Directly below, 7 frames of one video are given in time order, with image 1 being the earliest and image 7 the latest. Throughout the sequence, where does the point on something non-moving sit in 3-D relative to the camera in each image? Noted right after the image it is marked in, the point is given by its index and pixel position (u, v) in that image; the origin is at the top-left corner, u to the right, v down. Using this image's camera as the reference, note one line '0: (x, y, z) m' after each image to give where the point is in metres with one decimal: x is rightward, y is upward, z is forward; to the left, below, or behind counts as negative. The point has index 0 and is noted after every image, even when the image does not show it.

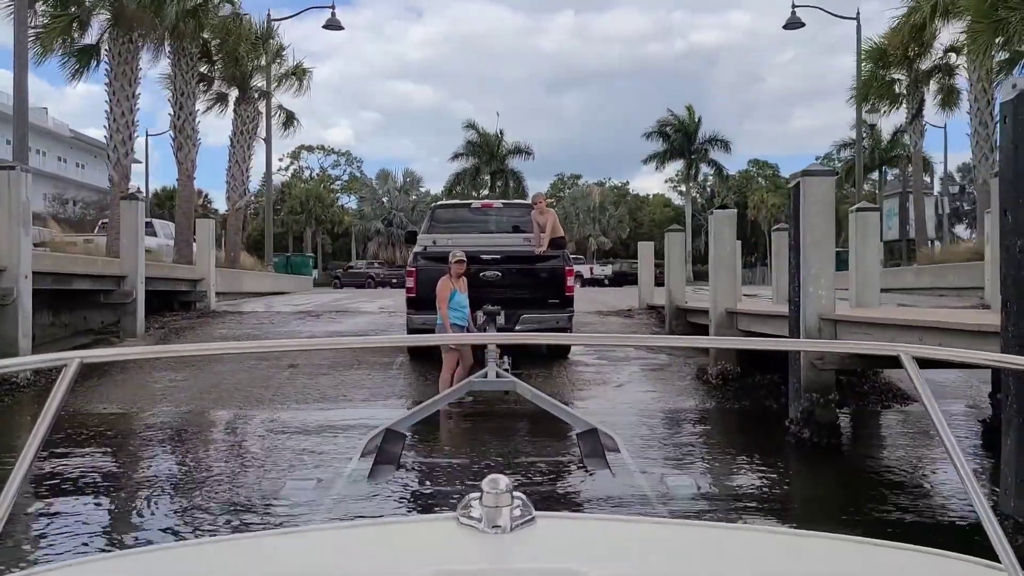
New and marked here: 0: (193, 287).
0: (-6.0, 0.0, +14.9) m
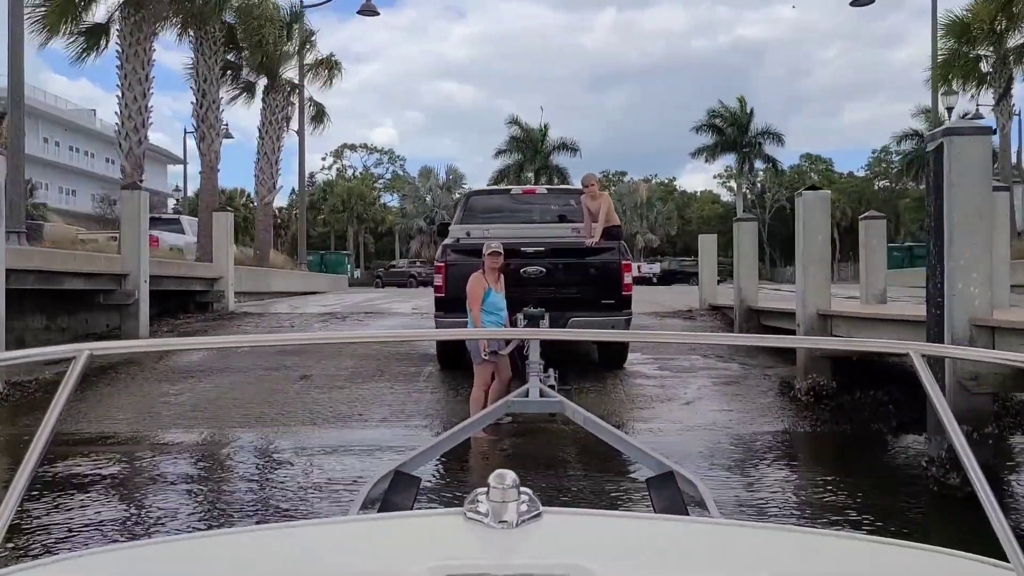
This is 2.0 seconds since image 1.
0: (-5.3, 0.0, +13.8) m
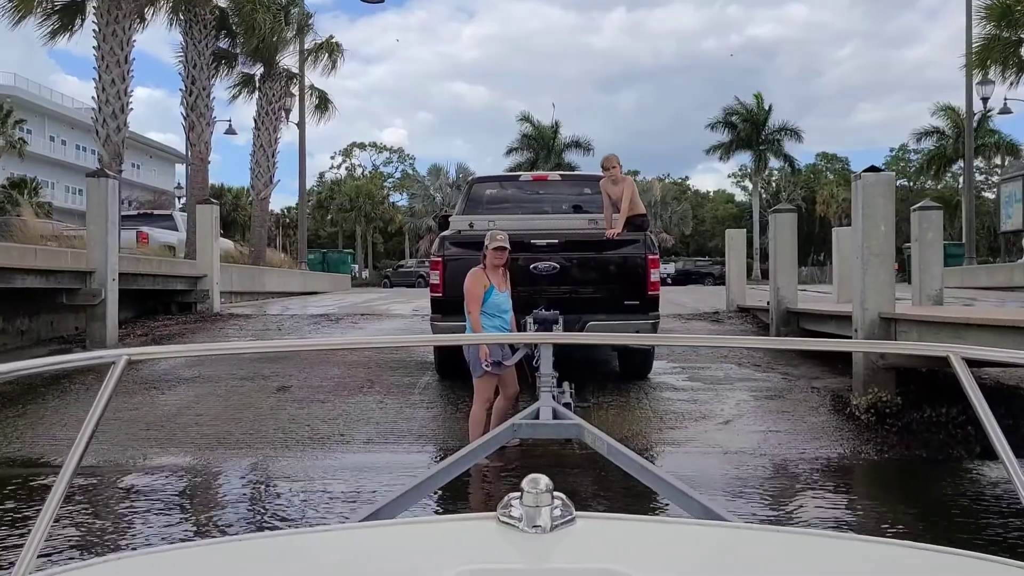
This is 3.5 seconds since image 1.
0: (-5.1, 0.0, +12.7) m
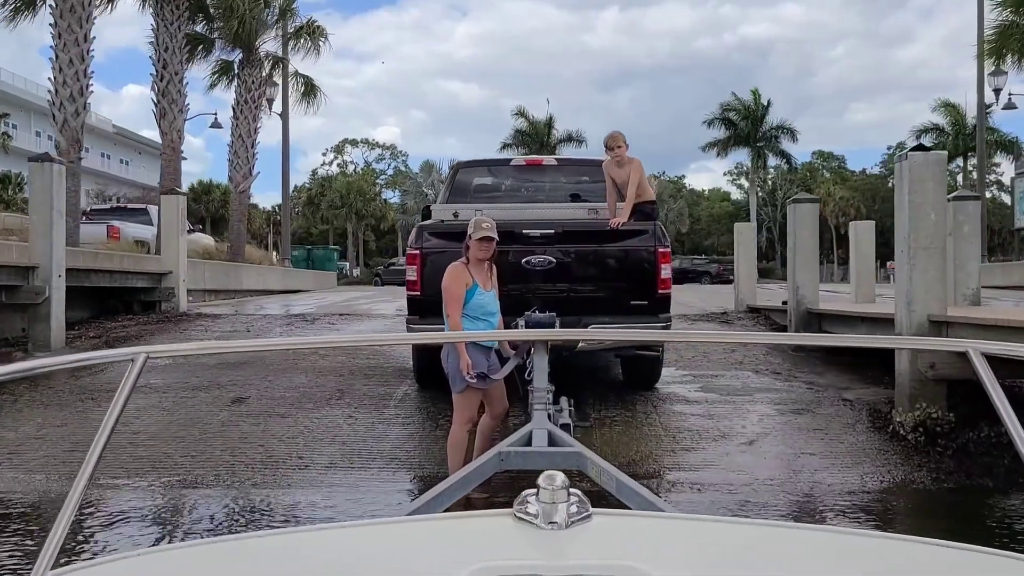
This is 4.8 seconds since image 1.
0: (-5.2, +0.1, +11.7) m
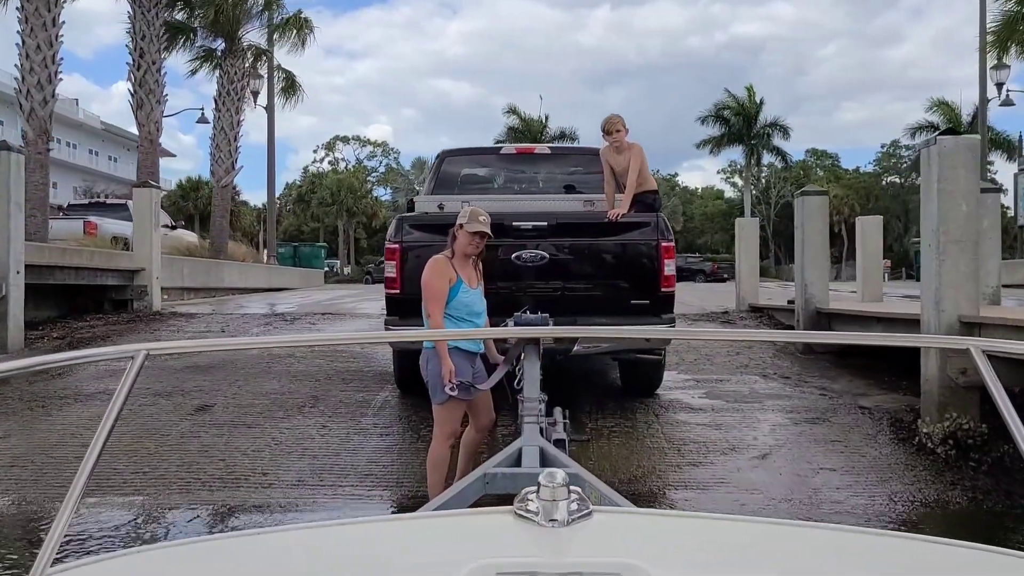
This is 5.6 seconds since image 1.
0: (-5.4, +0.1, +11.1) m
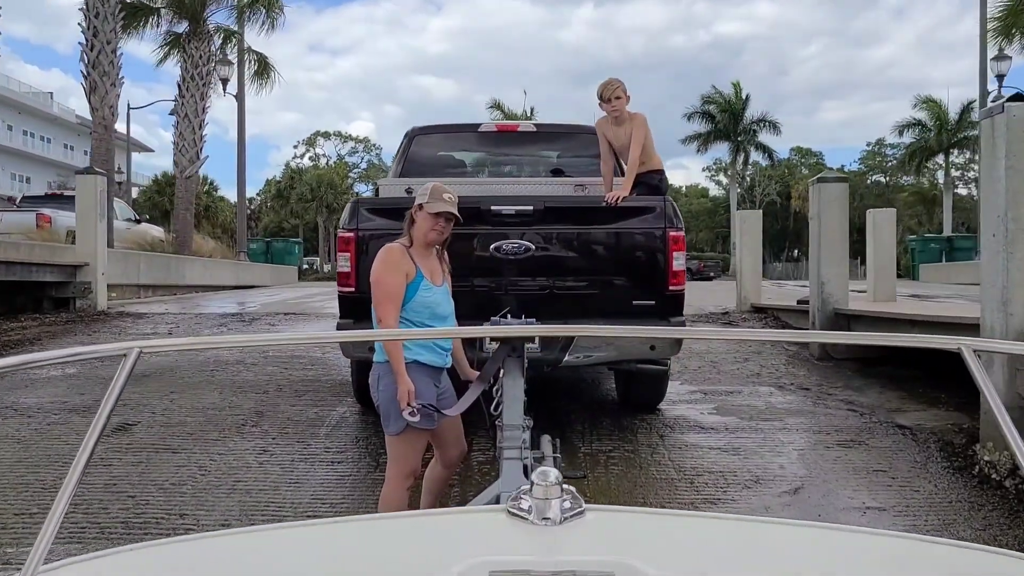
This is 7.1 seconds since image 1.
0: (-5.6, +0.1, +10.1) m
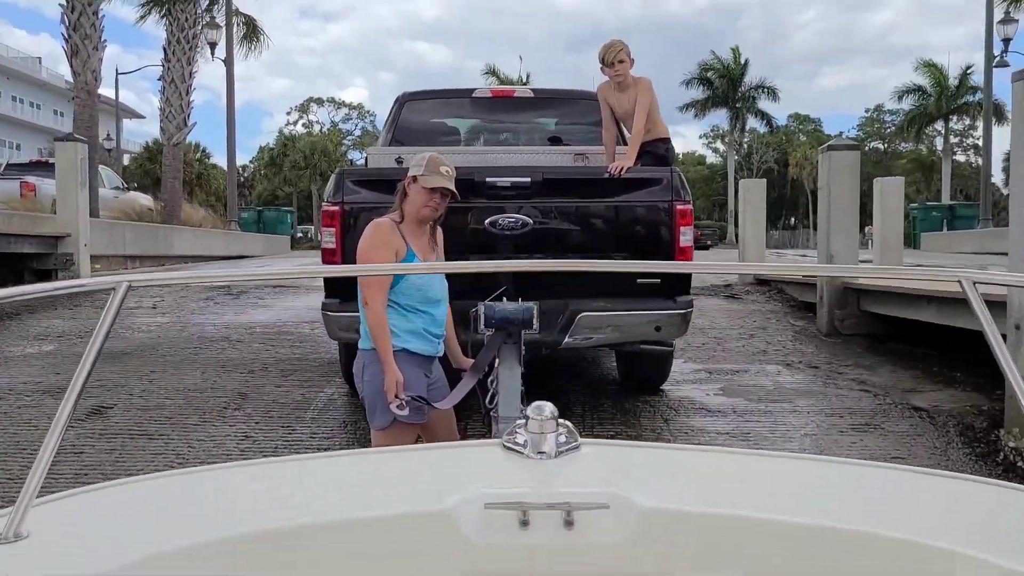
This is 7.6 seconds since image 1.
0: (-5.6, +0.5, +9.8) m
